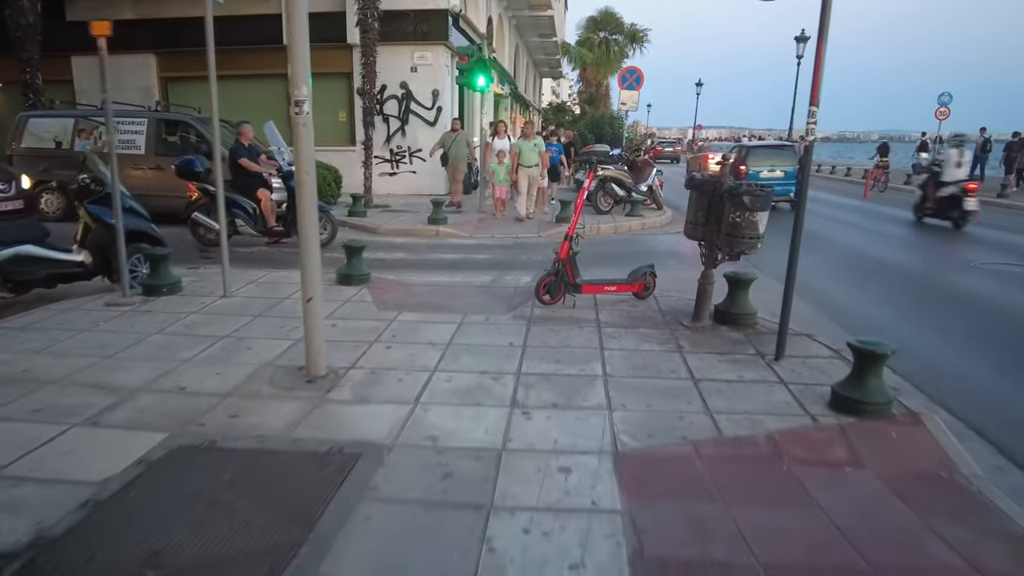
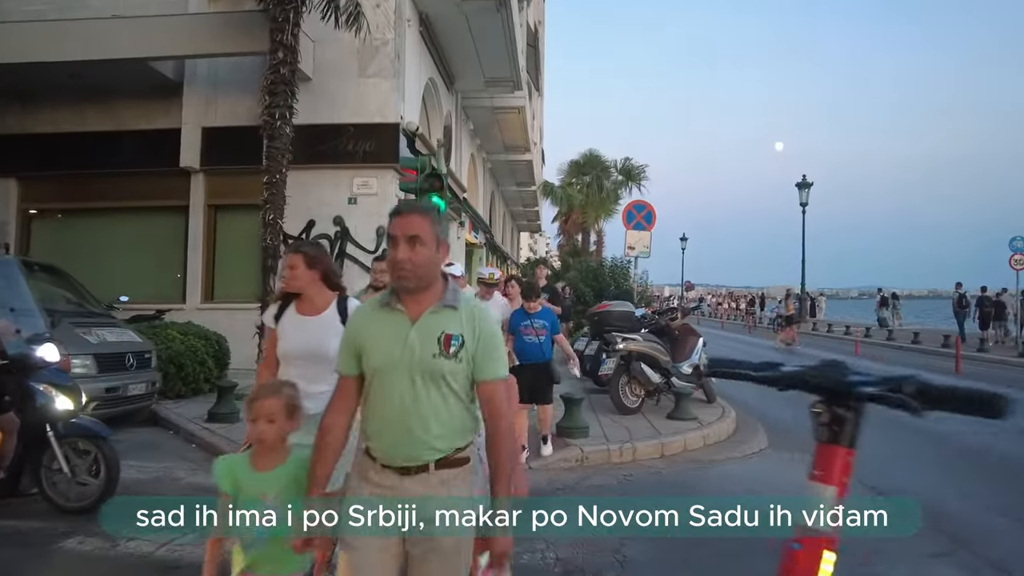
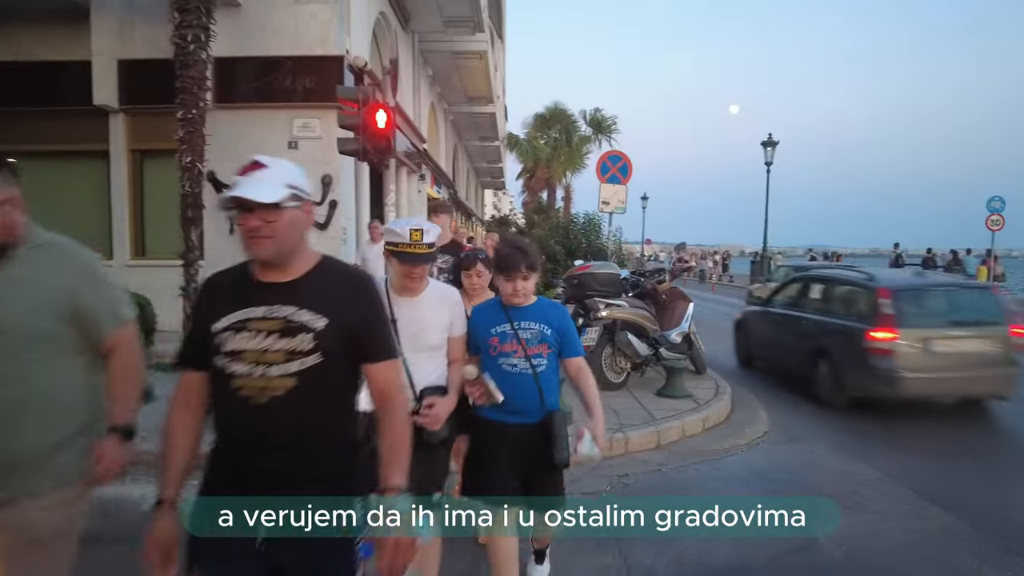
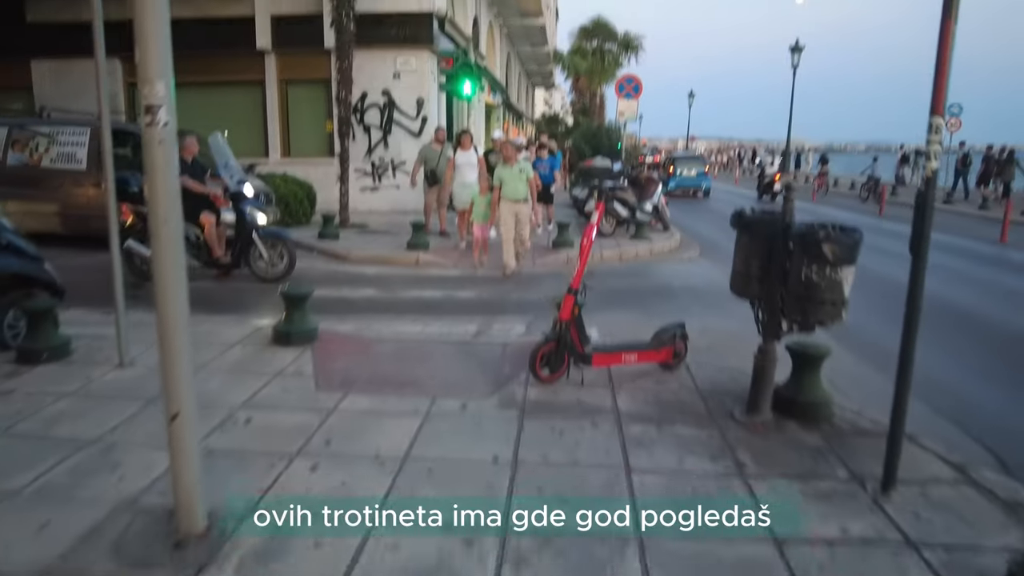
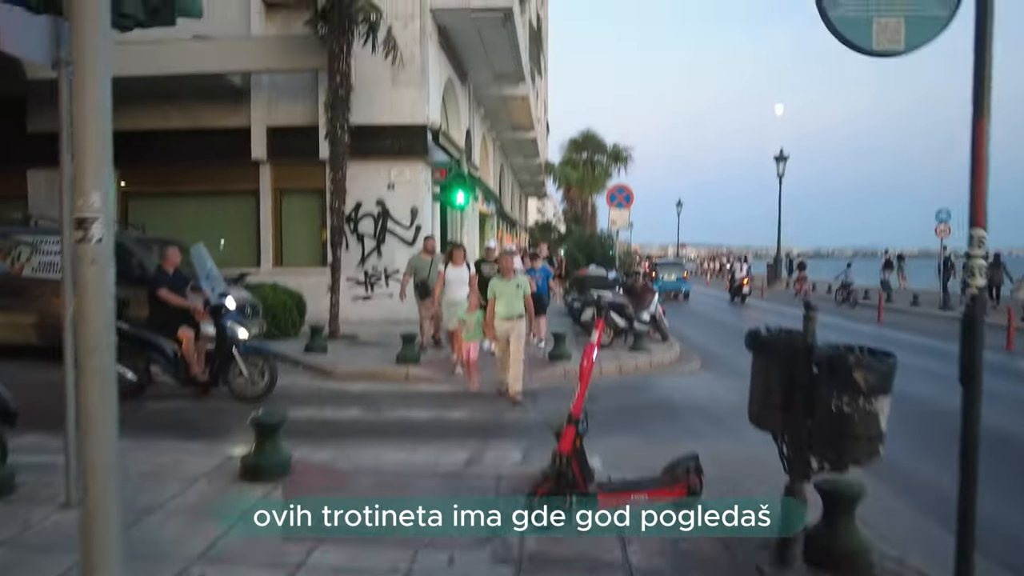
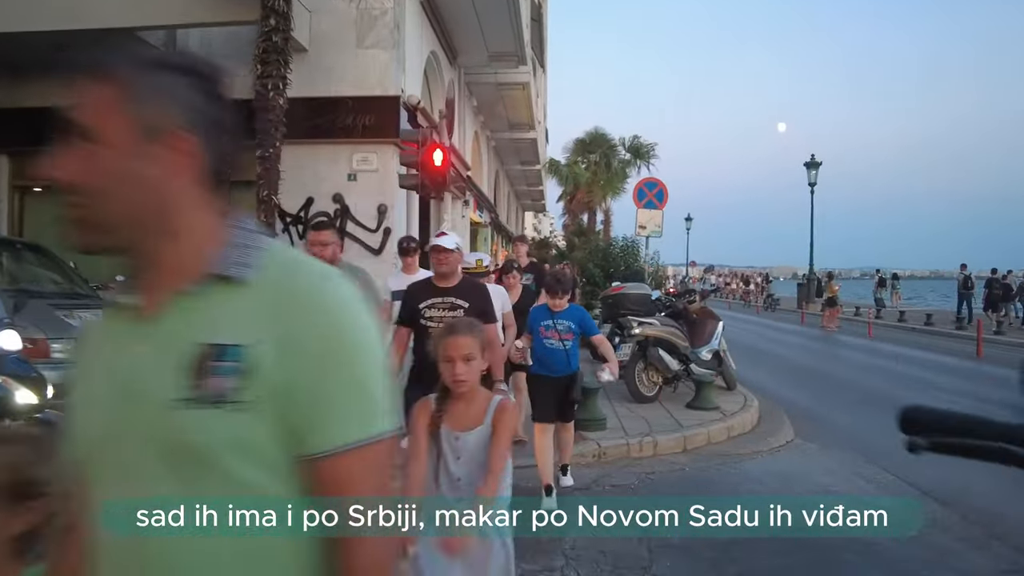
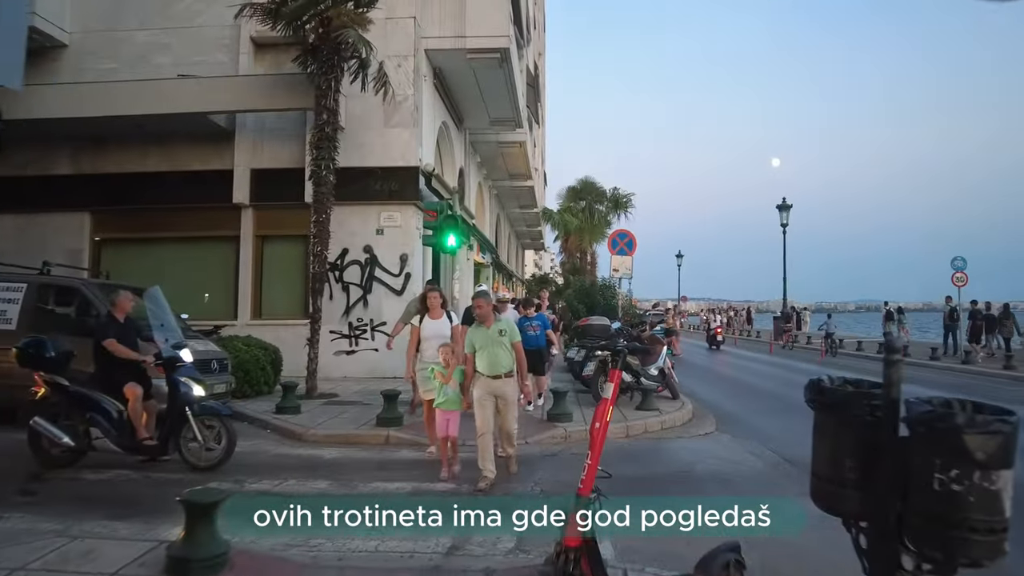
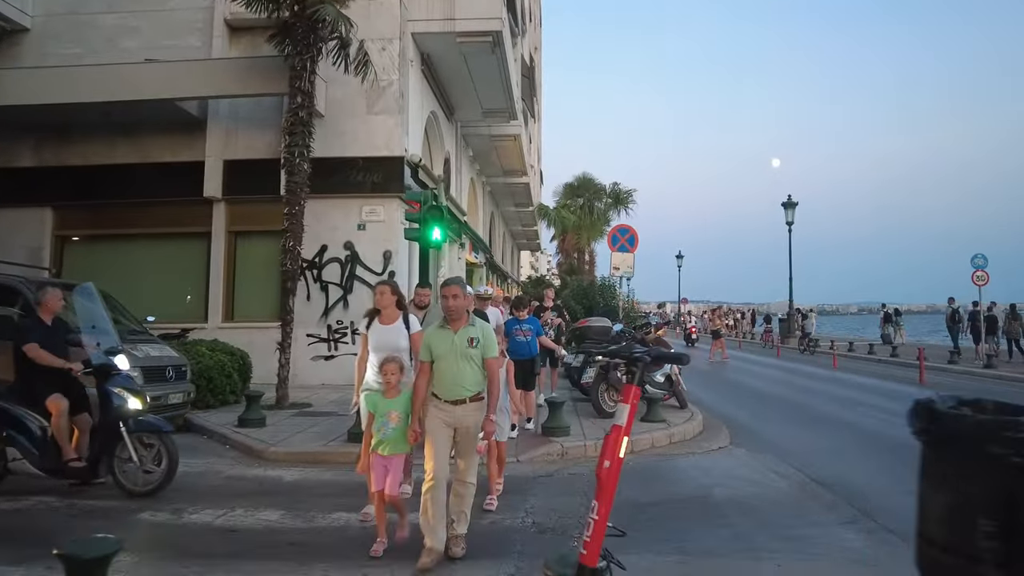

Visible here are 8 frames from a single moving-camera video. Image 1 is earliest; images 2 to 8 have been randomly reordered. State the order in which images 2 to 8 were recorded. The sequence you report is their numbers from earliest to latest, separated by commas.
4, 5, 7, 8, 2, 6, 3
